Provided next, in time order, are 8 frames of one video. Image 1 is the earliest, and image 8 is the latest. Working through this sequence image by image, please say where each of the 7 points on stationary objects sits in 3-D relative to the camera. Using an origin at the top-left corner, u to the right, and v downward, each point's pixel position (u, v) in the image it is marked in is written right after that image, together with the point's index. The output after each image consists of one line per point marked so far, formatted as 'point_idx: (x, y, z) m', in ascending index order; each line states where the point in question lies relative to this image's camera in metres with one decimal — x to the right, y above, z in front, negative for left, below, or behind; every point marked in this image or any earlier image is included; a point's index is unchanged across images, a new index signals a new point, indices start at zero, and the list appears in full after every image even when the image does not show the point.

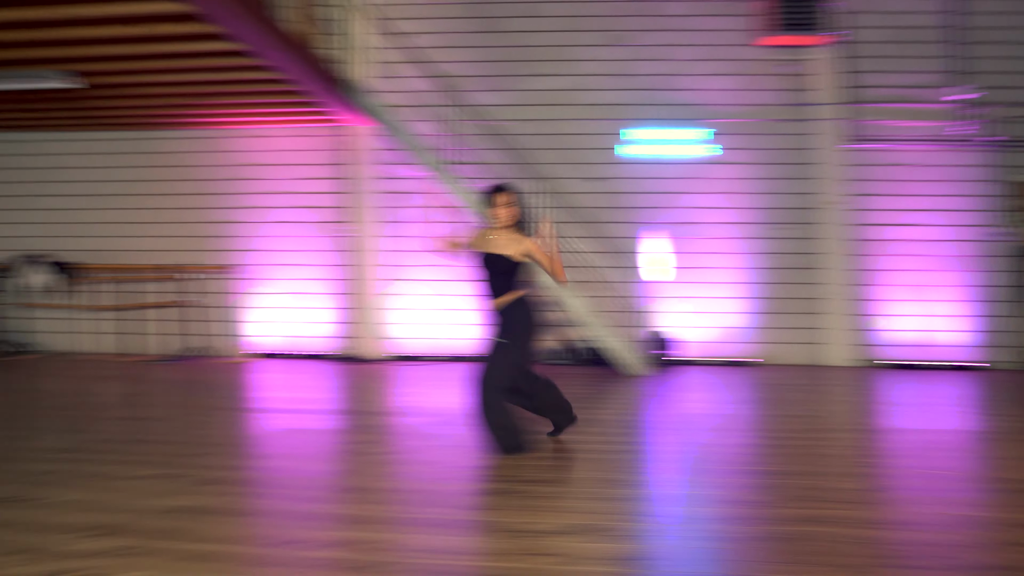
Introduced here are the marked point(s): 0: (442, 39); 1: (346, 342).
0: (-0.5, +2.1, +7.0) m
1: (-1.5, -0.5, +7.3) m
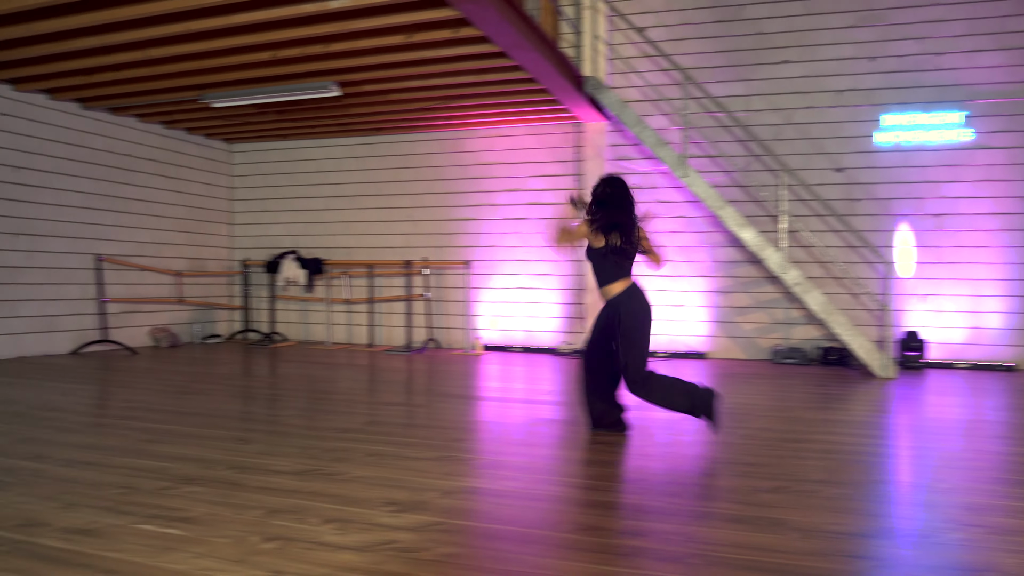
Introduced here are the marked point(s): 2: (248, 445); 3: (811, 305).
0: (+1.4, +2.1, +6.9) m
1: (+0.4, -0.4, +7.4) m
2: (-1.3, -0.7, +3.9) m
3: (+2.1, -0.1, +6.1) m
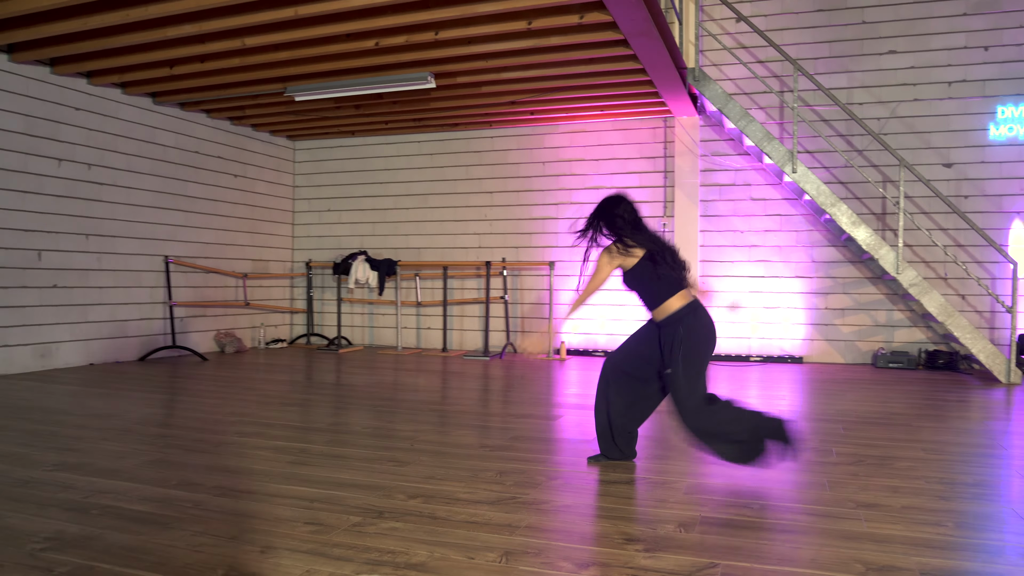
0: (+2.2, +2.1, +6.6) m
1: (+1.2, -0.4, +7.1) m
2: (-0.5, -0.8, +3.5) m
3: (+2.9, -0.1, +5.7) m
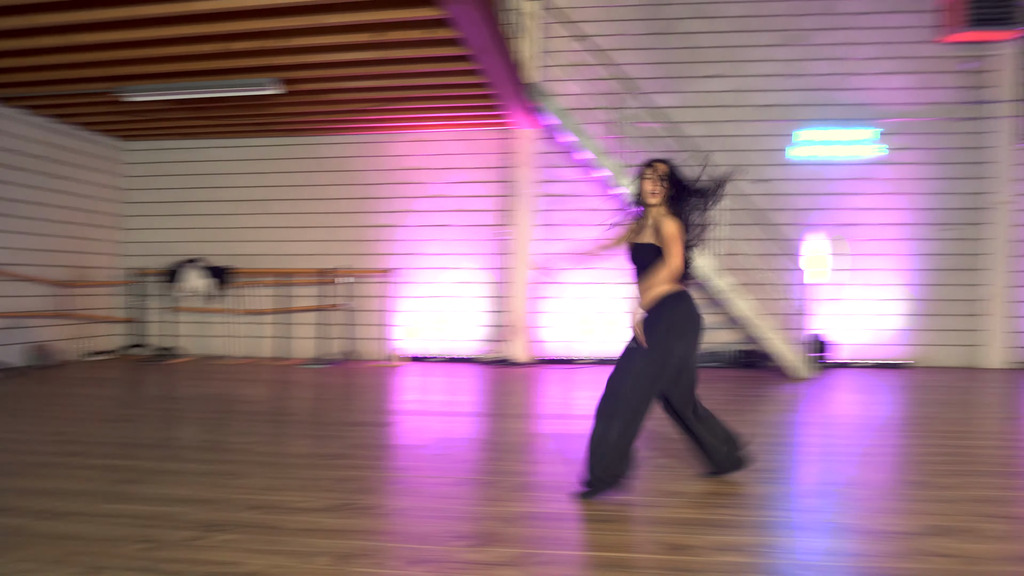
0: (+0.8, +2.1, +7.0) m
1: (-0.2, -0.5, +7.3) m
2: (-1.2, -0.8, +3.5) m
3: (+1.7, -0.2, +6.3) m
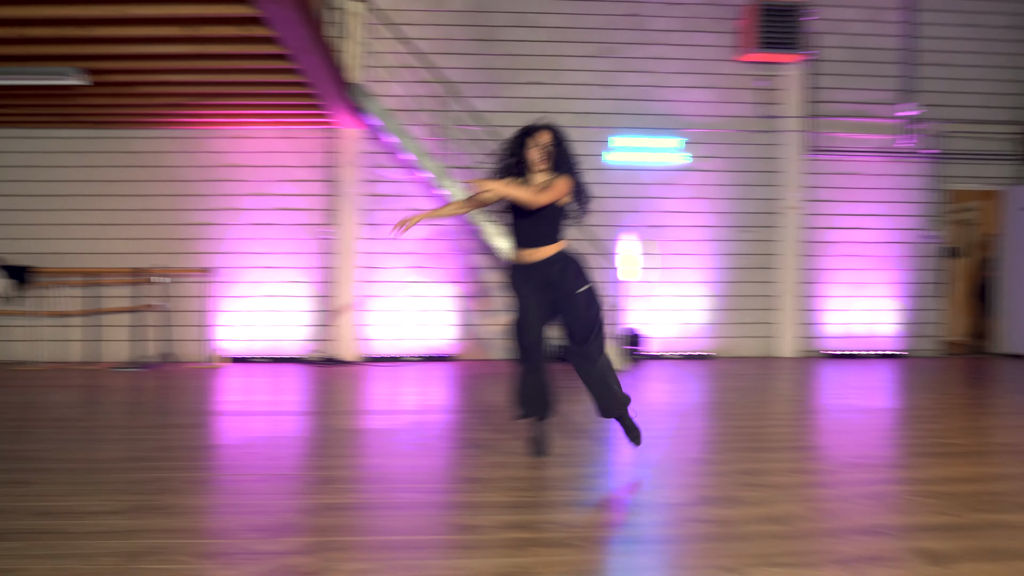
0: (-0.7, +2.1, +7.2) m
1: (-1.7, -0.5, +7.3) m
2: (-2.0, -0.8, +3.4) m
3: (+0.3, -0.2, +6.6) m
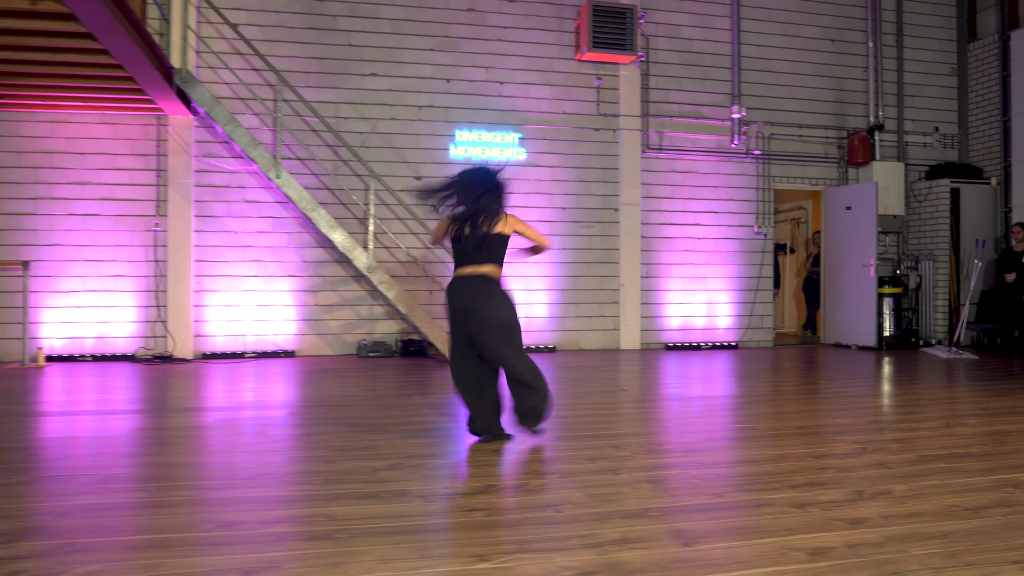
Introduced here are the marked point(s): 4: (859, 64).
0: (-2.0, +2.1, +7.0) m
1: (-3.1, -0.5, +7.0) m
2: (-2.8, -0.8, +3.1) m
3: (-0.9, -0.1, +6.6) m
4: (+3.4, +2.2, +8.3) m
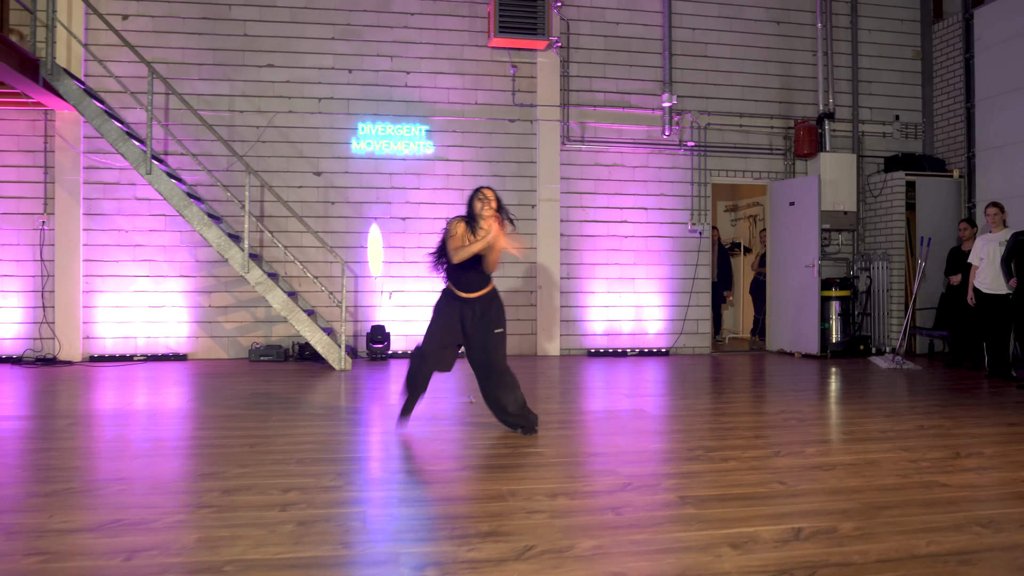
0: (-2.8, +2.1, +6.7) m
1: (-3.8, -0.5, +6.7) m
2: (-3.8, -0.8, +2.8) m
3: (-1.8, -0.1, +6.2) m
4: (+2.7, +2.2, +7.6) m
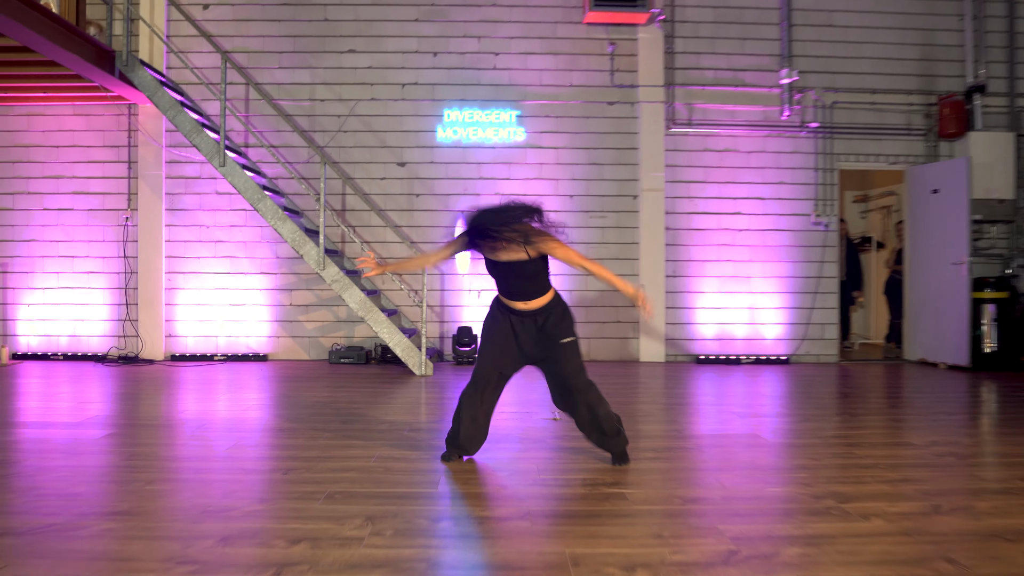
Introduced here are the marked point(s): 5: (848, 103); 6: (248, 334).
0: (-2.1, +2.1, +6.4) m
1: (-3.1, -0.4, +6.6) m
2: (-3.6, -0.8, +2.7) m
3: (-1.1, -0.1, +5.8) m
4: (+3.5, +2.2, +6.6) m
5: (+2.6, +1.4, +6.5) m
6: (-2.1, -0.4, +6.6) m
